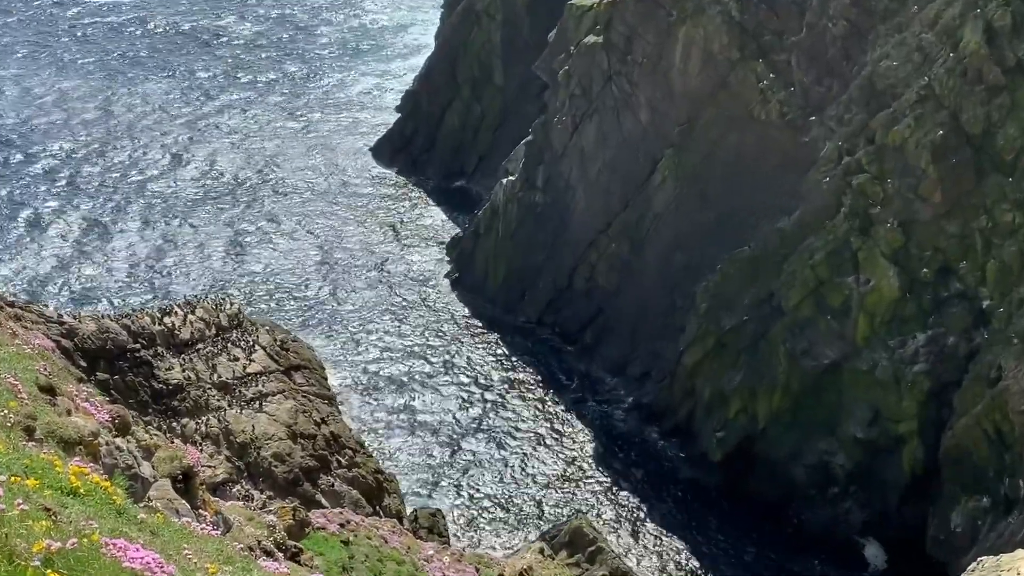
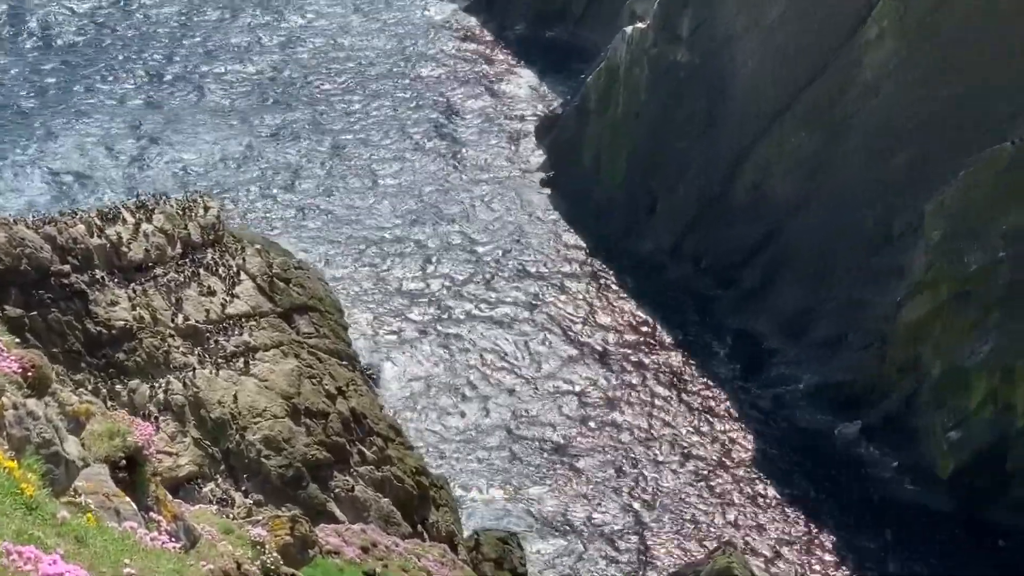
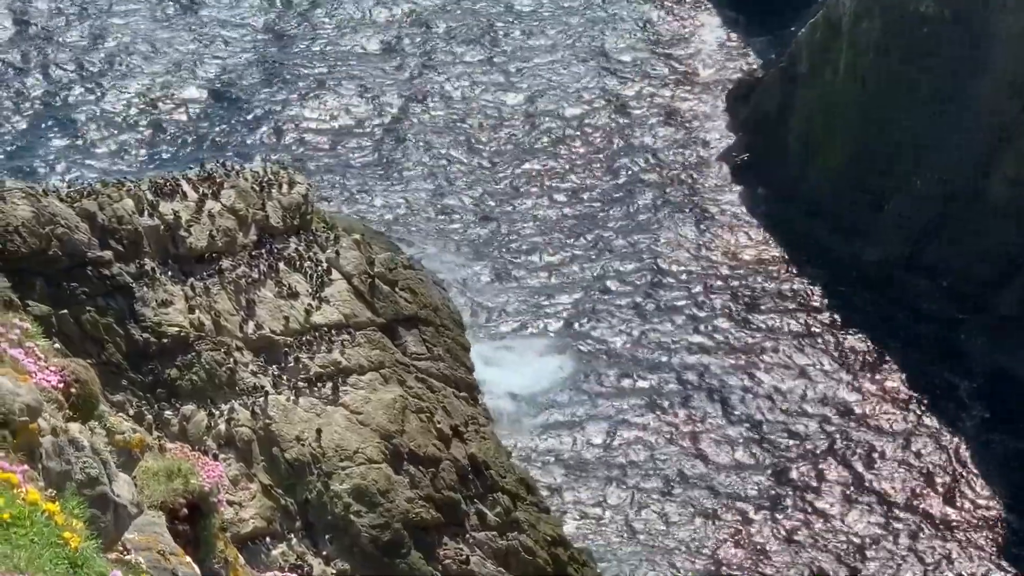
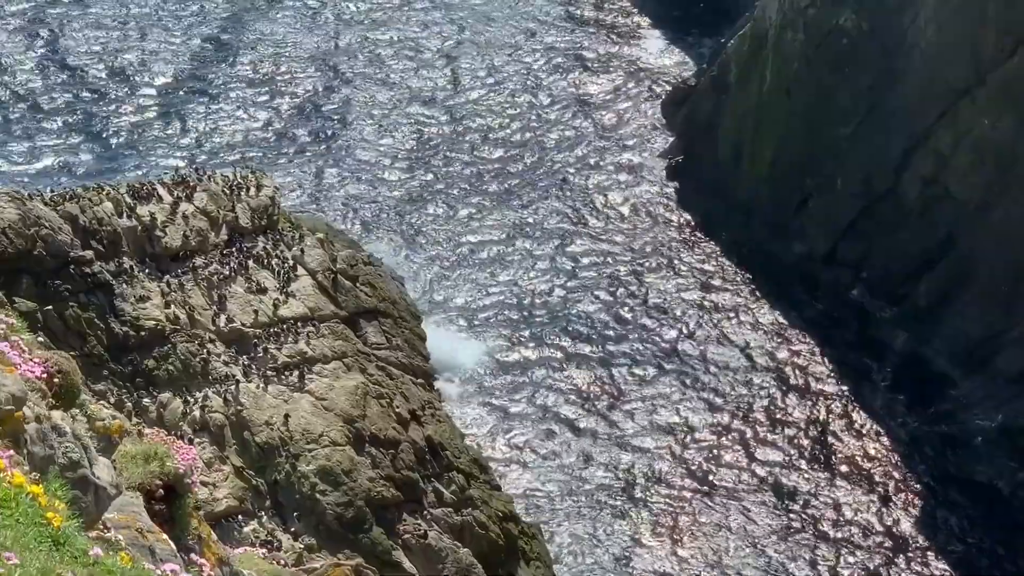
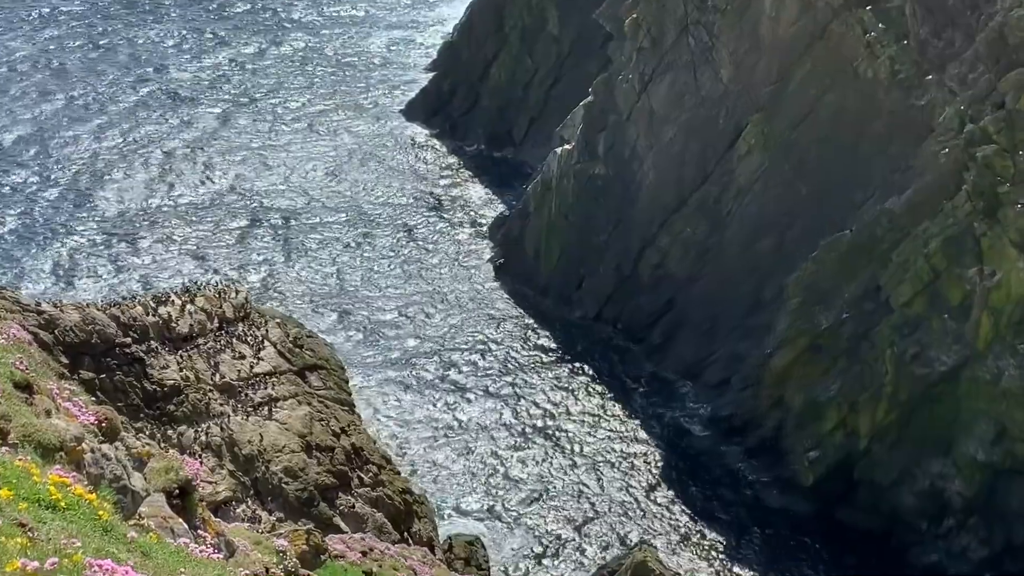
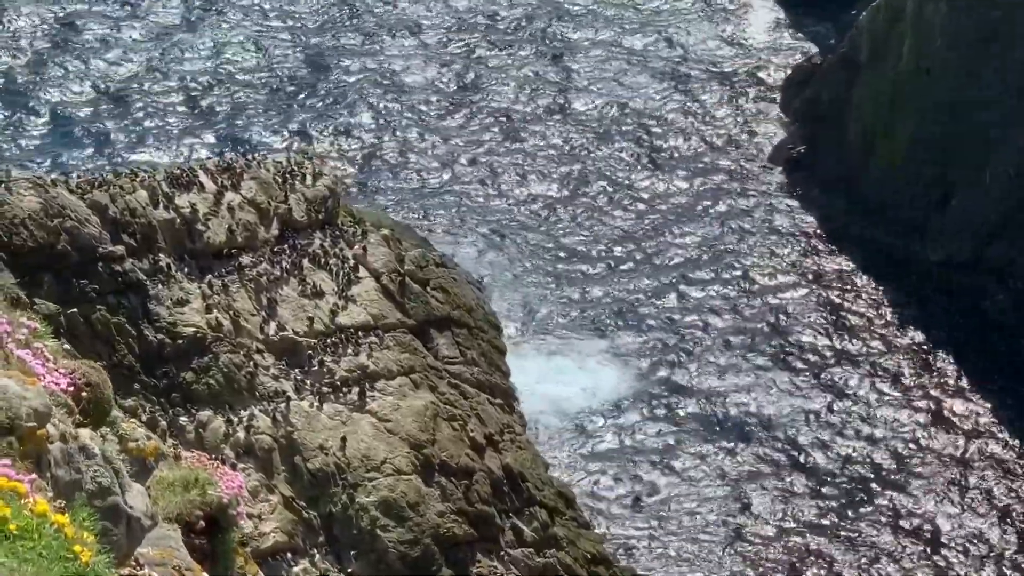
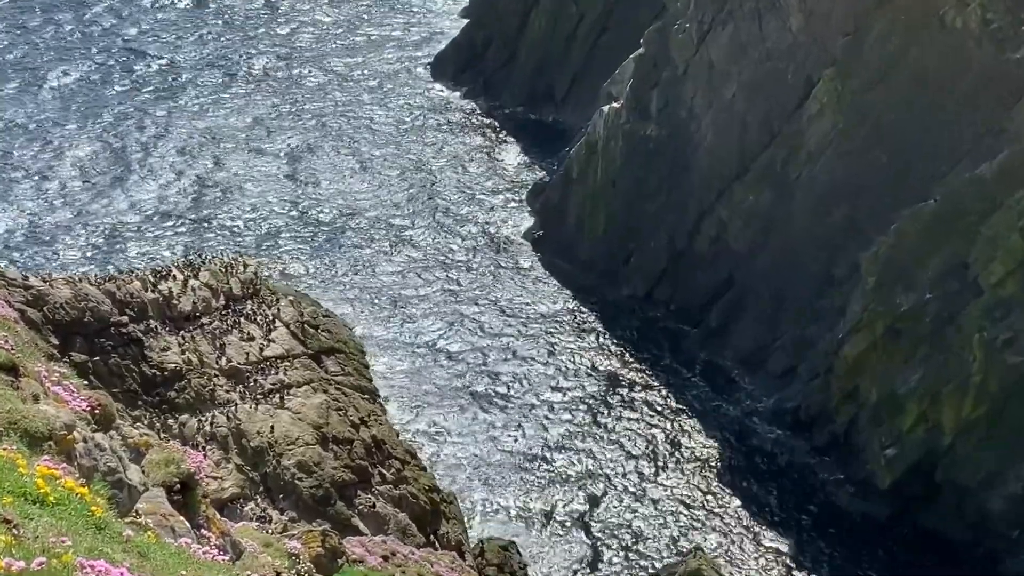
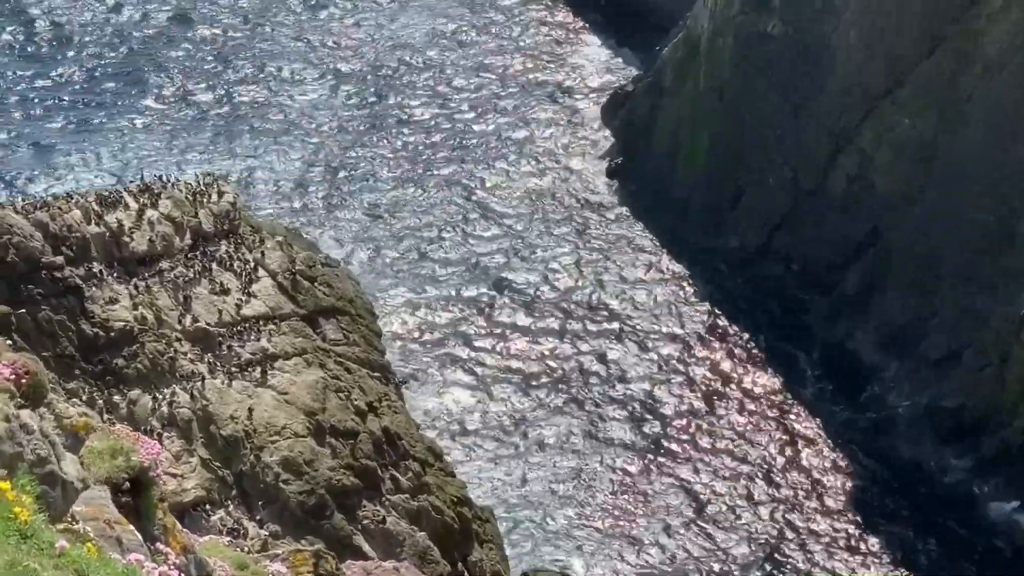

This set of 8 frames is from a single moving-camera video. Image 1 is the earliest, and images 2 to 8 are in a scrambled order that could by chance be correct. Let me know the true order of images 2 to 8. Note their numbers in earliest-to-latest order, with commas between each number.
5, 7, 2, 8, 4, 3, 6
